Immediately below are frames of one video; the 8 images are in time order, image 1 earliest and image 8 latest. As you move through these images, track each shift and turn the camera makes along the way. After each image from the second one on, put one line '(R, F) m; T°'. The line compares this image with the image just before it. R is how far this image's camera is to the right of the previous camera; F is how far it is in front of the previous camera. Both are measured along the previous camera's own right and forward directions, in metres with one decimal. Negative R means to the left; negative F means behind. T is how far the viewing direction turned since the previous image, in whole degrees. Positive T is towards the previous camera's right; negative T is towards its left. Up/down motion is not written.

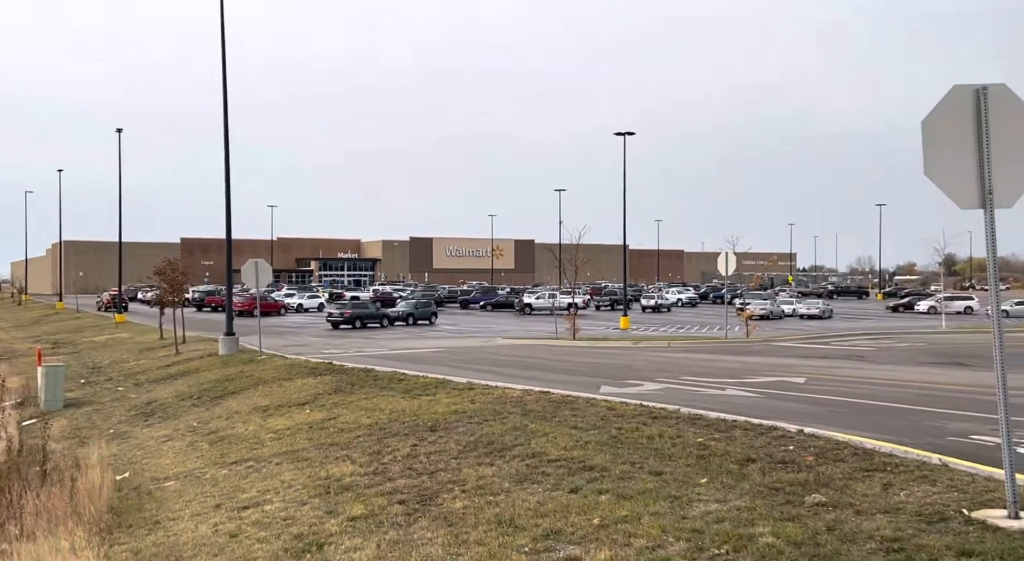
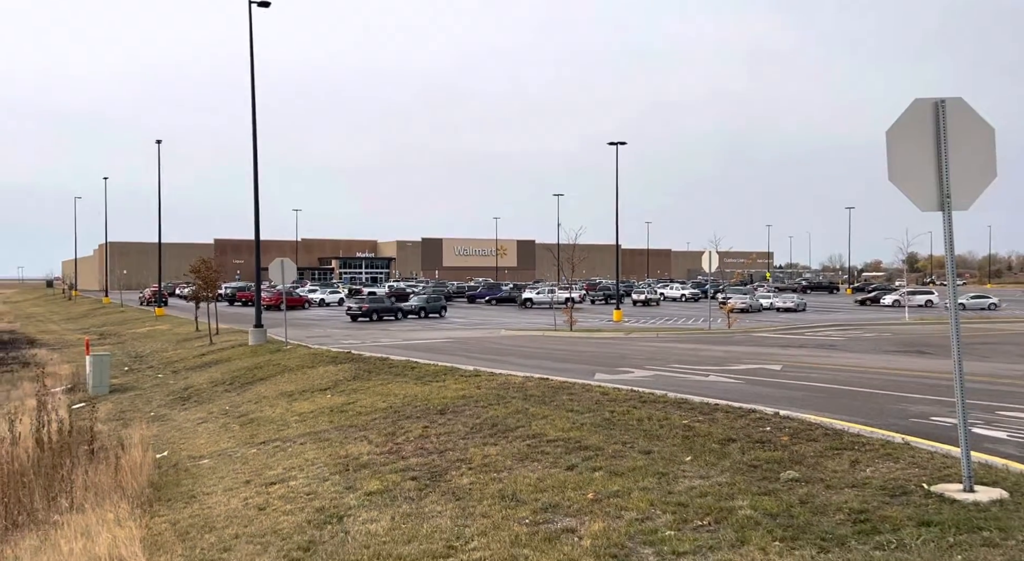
(-0.1, -0.7) m; +1°
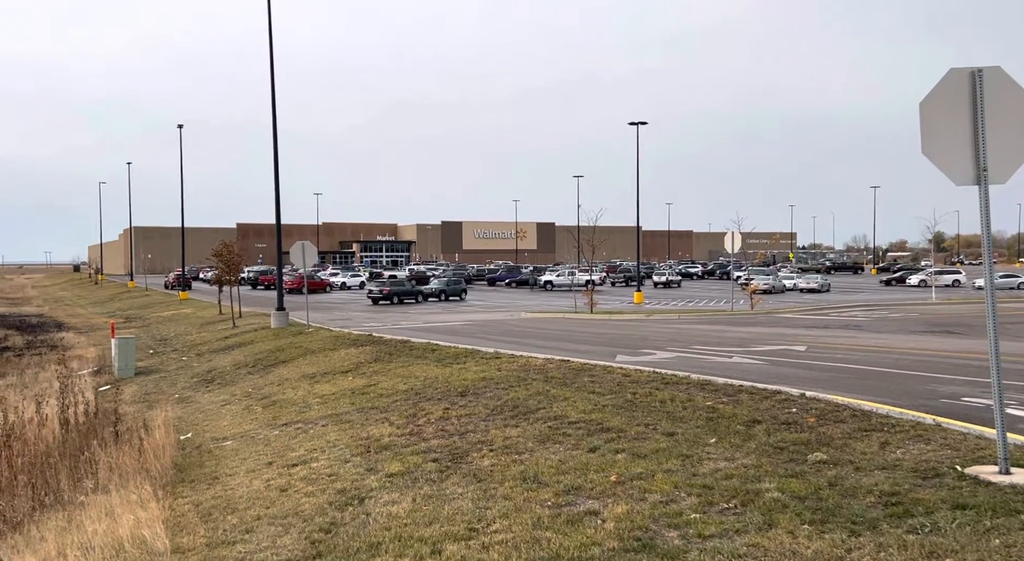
(0.0, +0.1) m; -1°
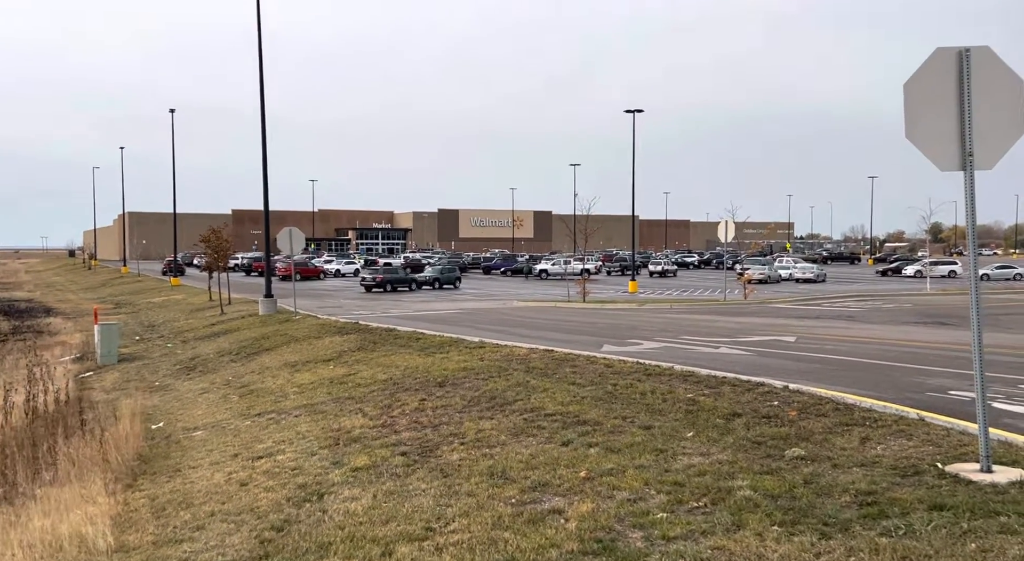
(+0.2, +0.3) m; 0°
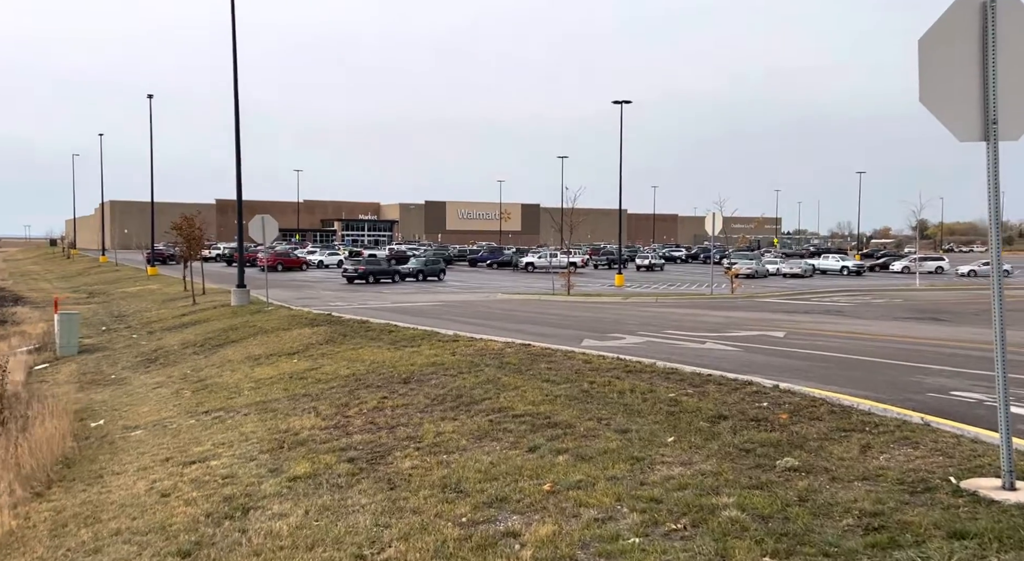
(+0.2, +1.0) m; +1°
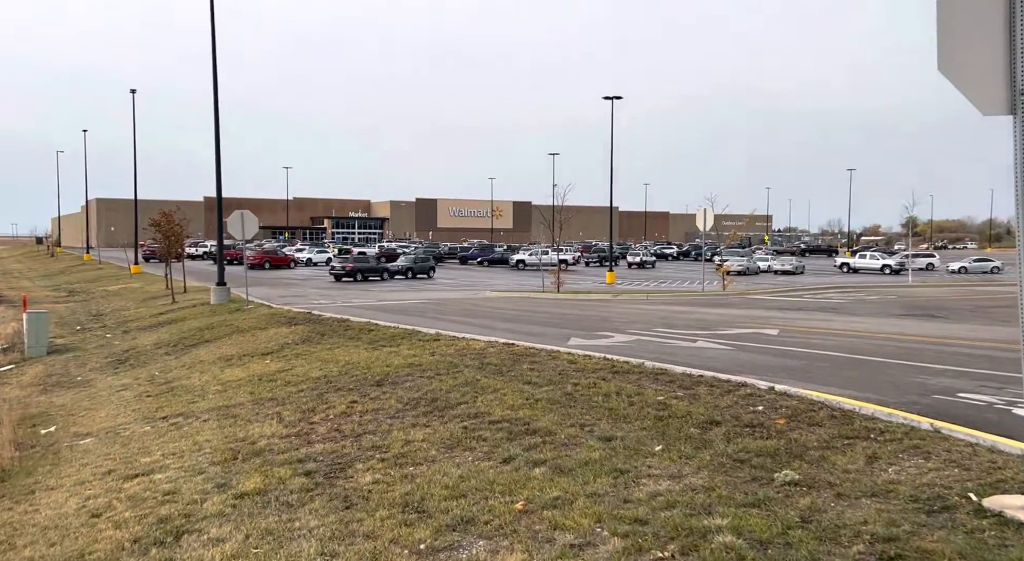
(+0.1, +0.8) m; 0°
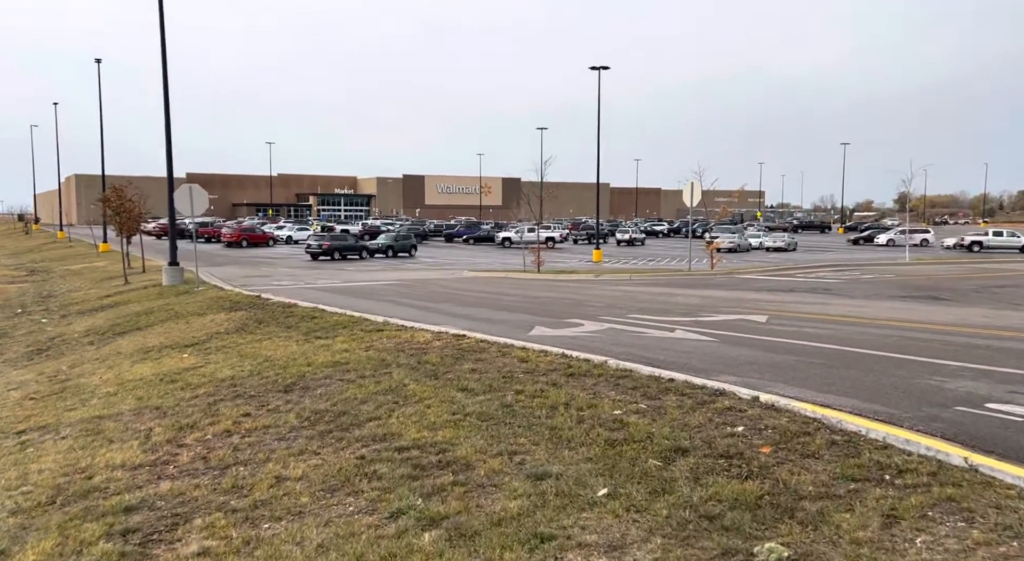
(+0.6, +2.0) m; 0°
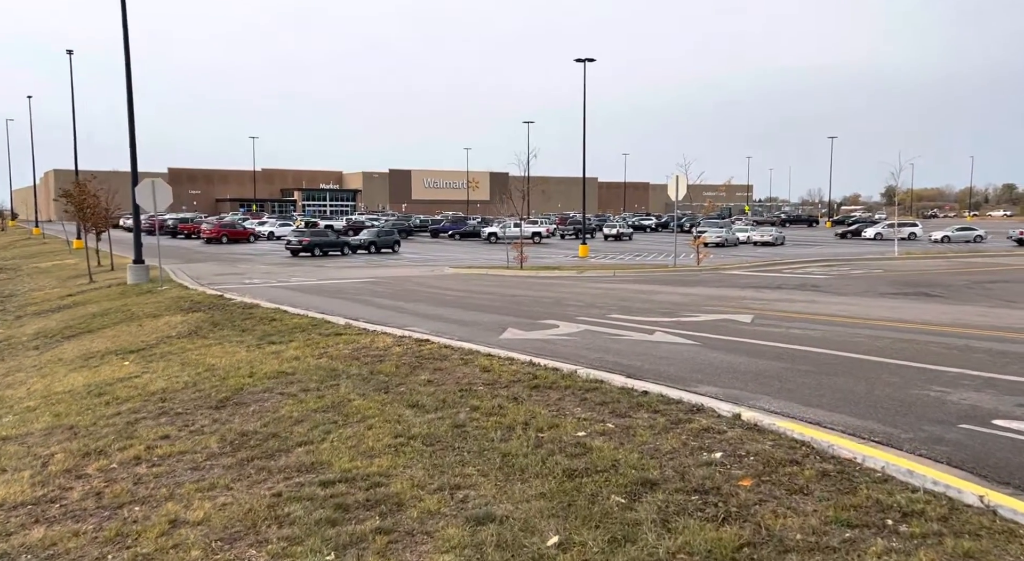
(+0.3, +1.0) m; +1°
